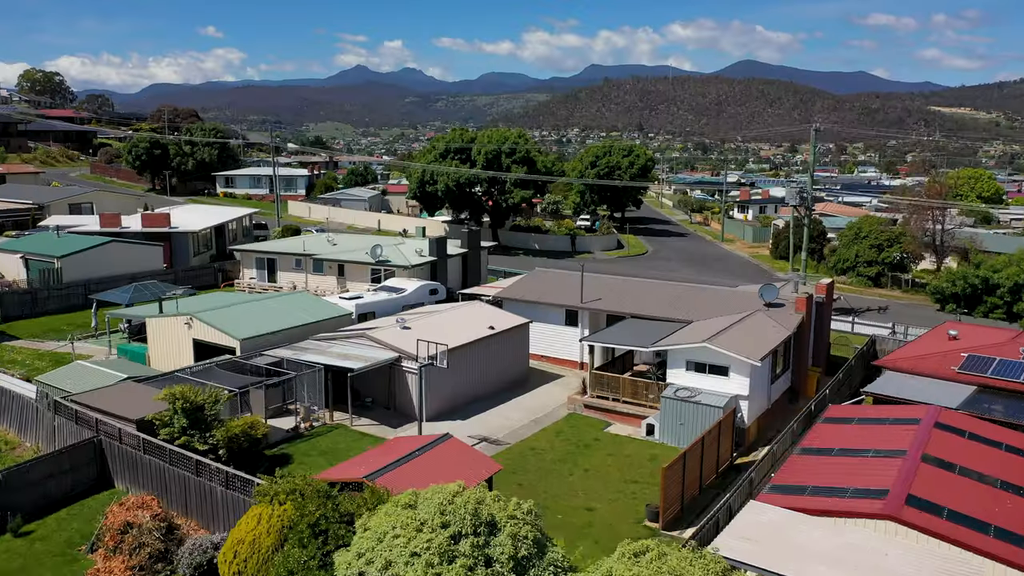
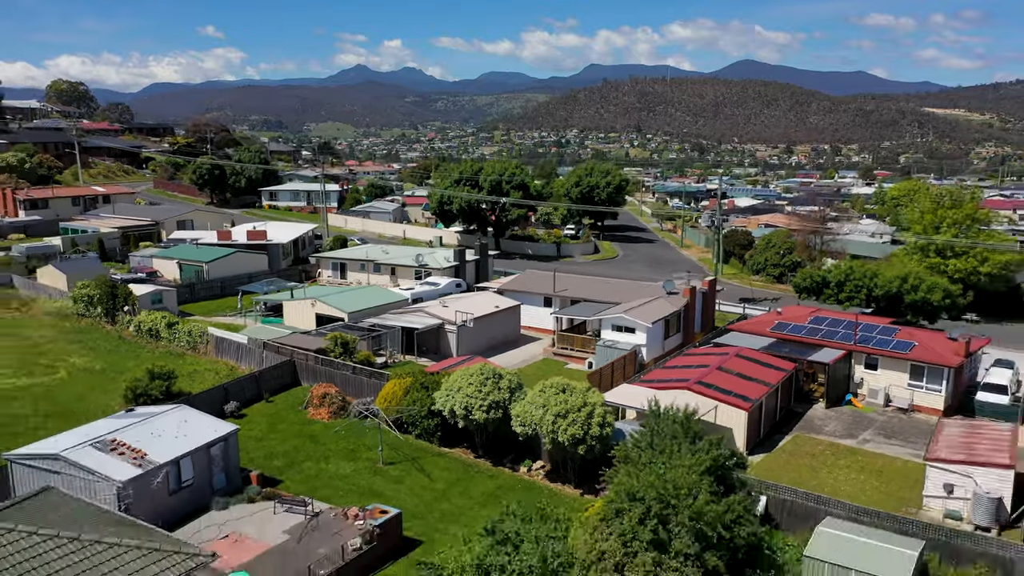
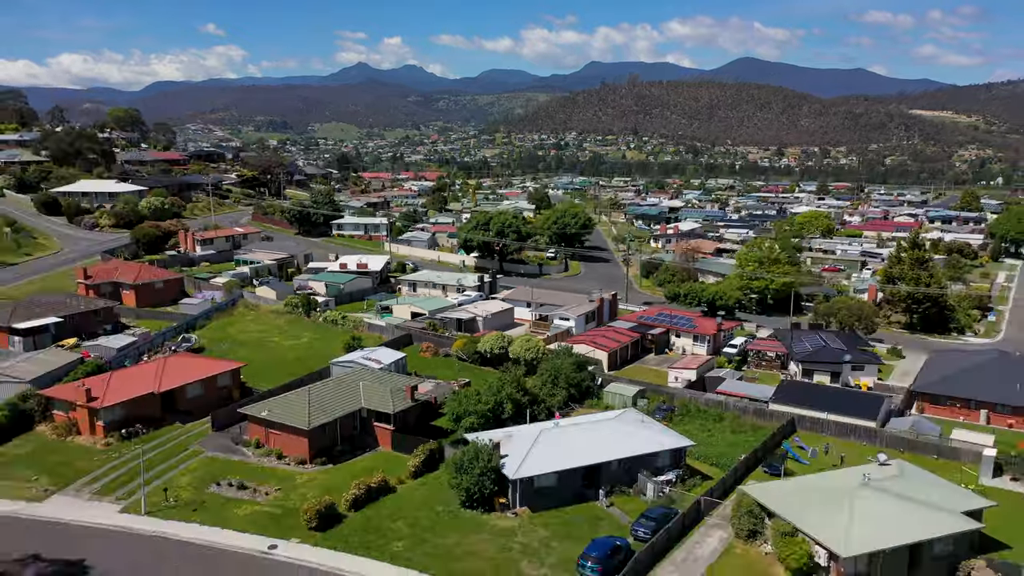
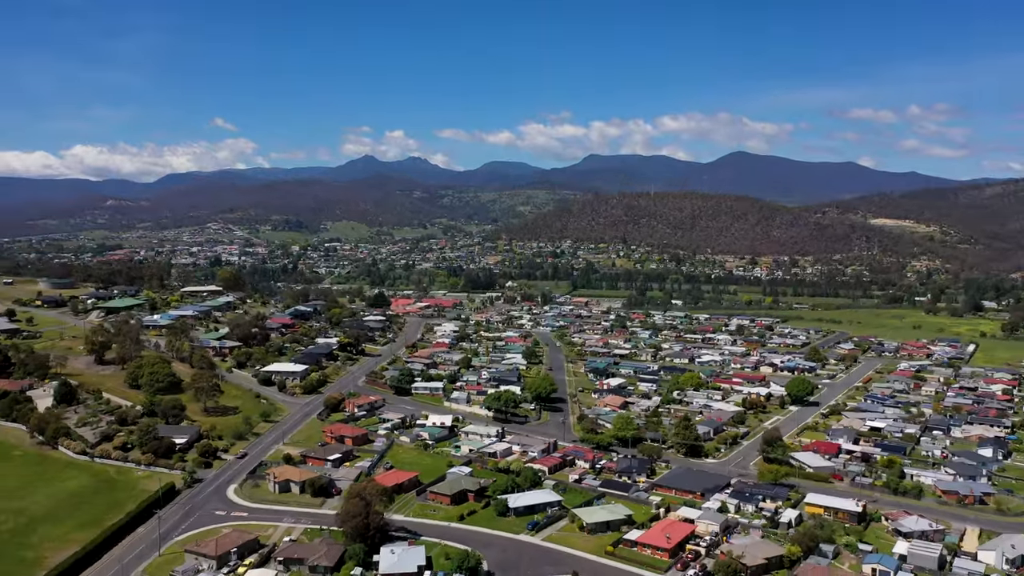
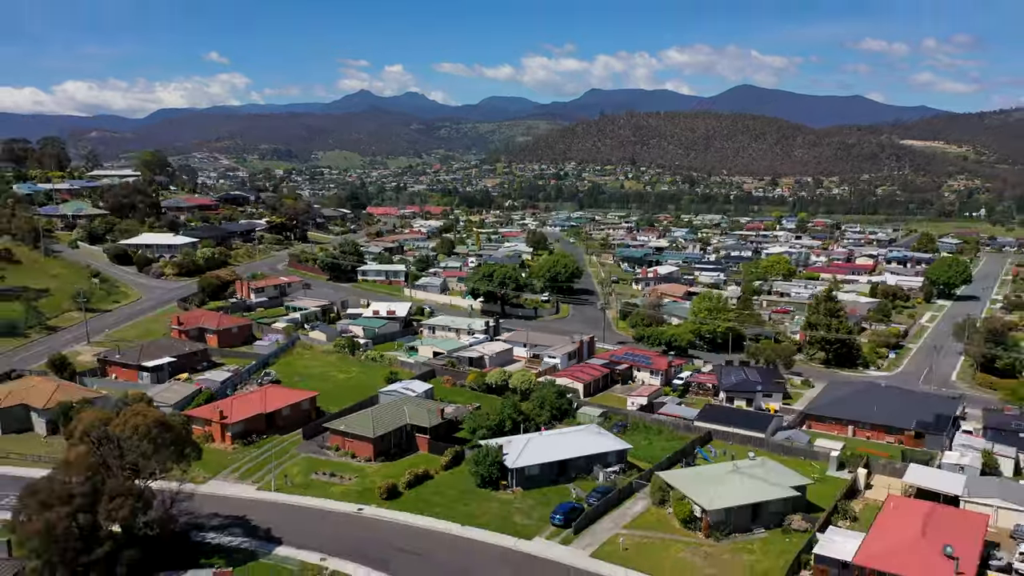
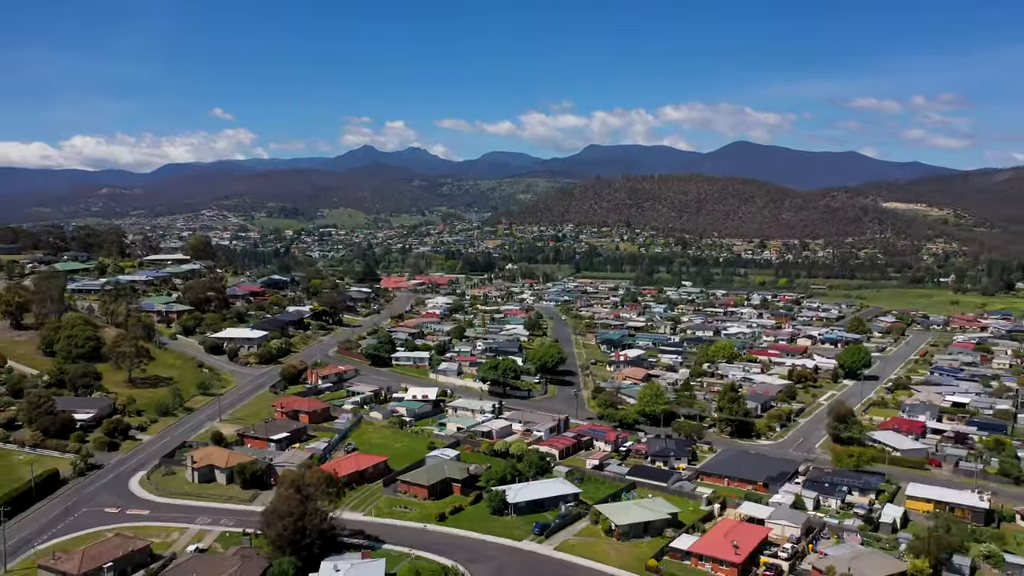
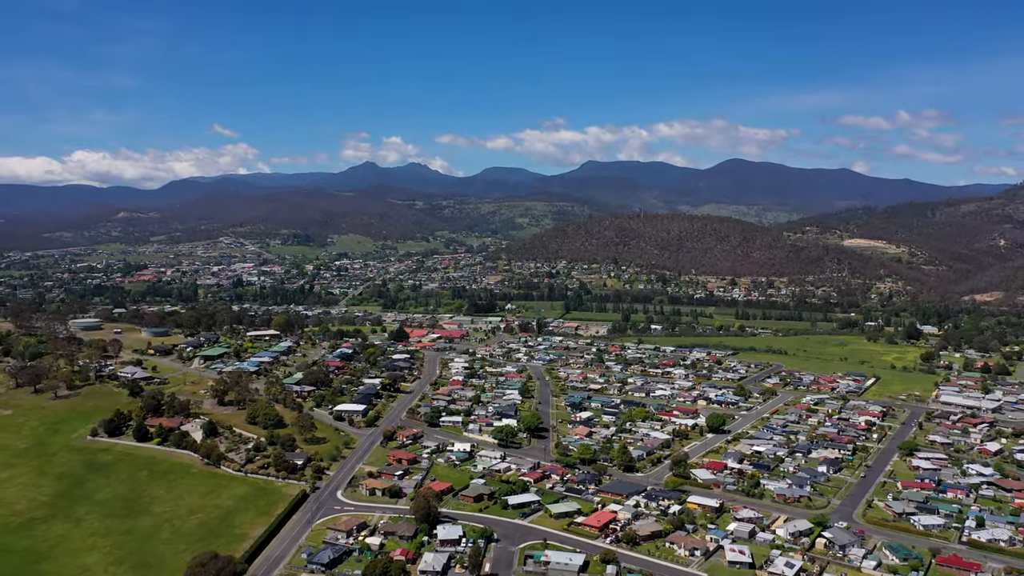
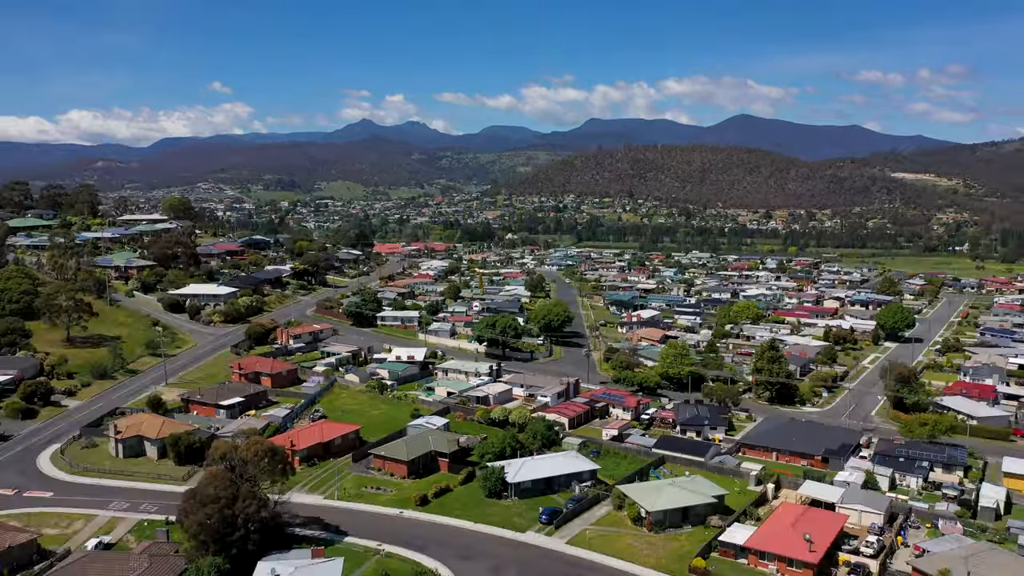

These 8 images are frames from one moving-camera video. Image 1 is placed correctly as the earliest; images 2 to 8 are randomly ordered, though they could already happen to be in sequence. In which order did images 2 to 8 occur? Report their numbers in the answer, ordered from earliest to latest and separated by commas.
2, 3, 5, 8, 6, 4, 7
